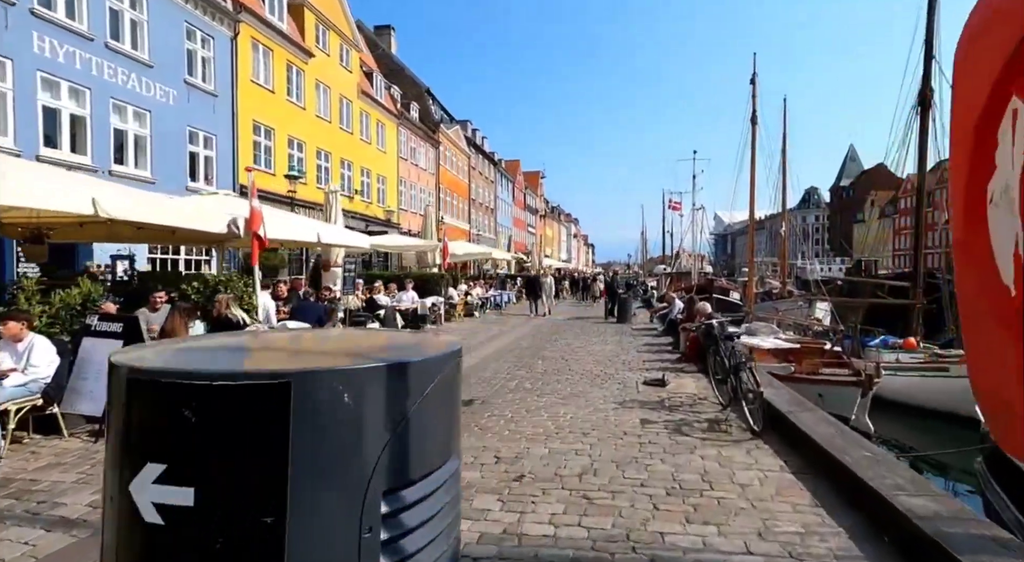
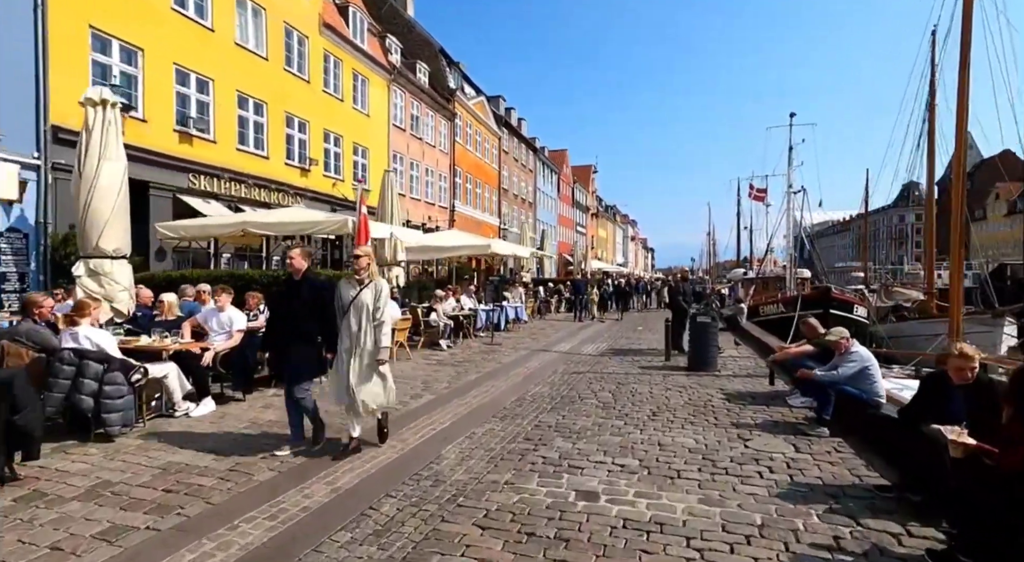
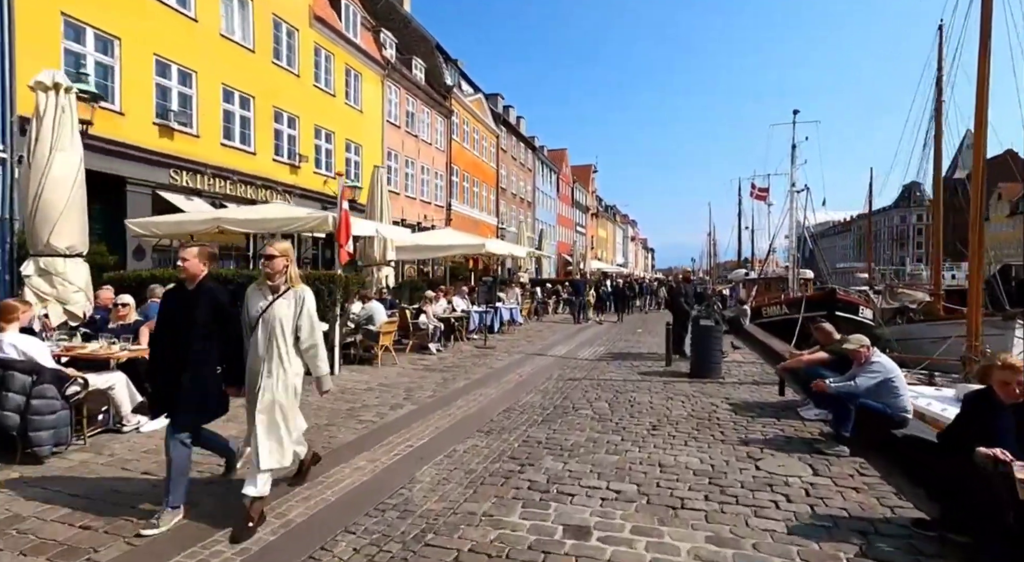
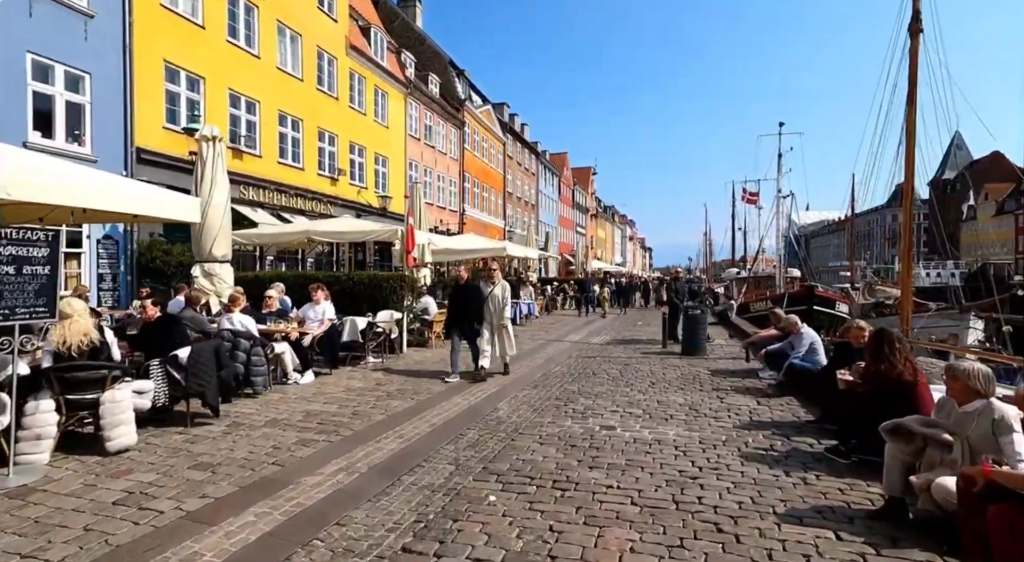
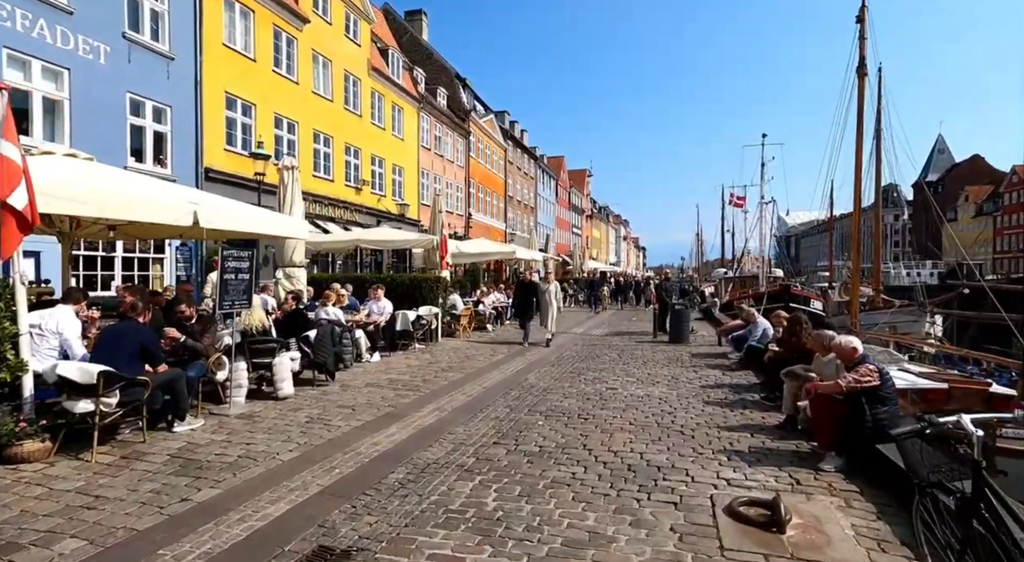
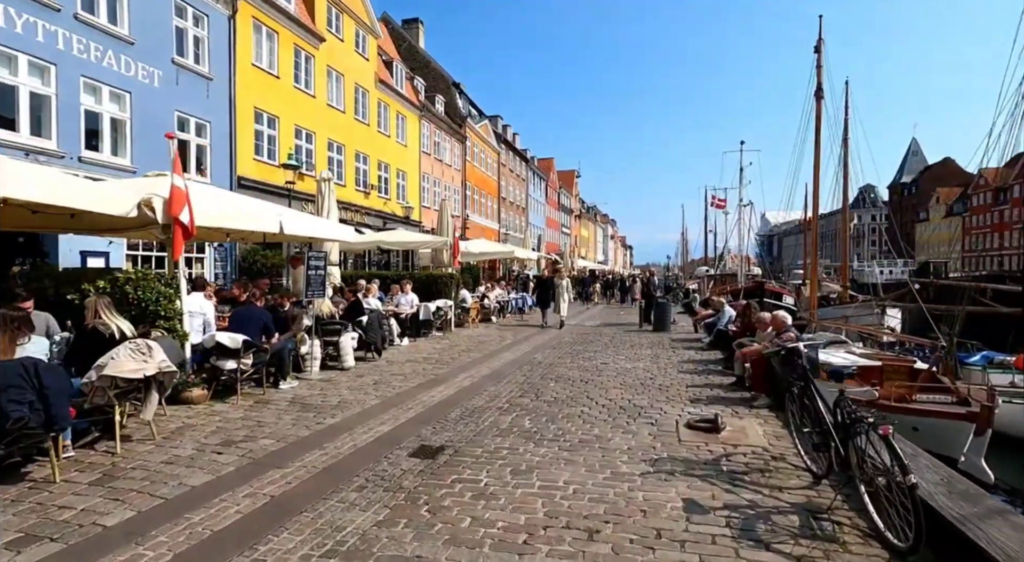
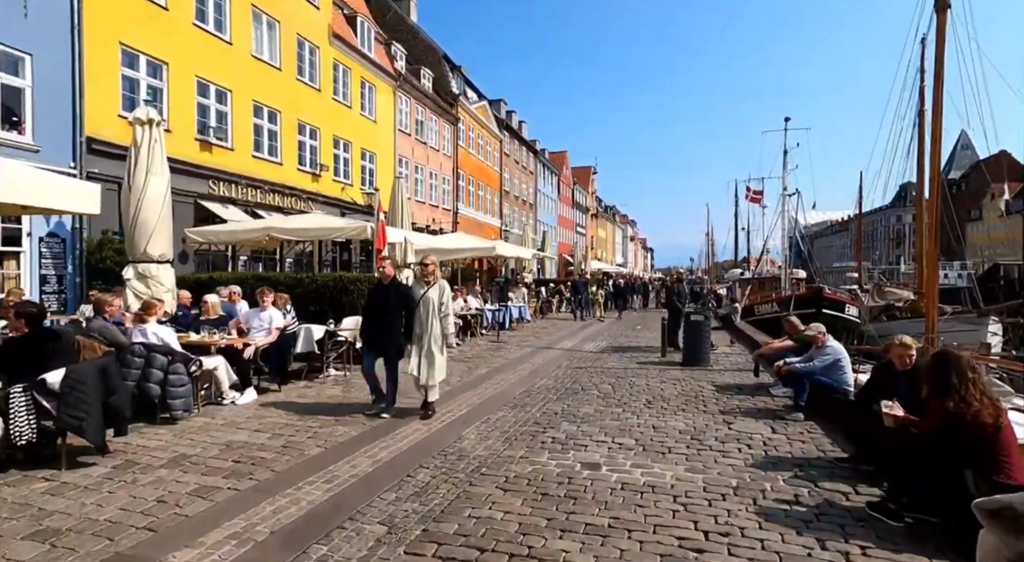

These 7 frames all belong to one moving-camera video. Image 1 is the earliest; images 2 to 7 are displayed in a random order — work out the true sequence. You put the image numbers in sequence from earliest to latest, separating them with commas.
6, 5, 4, 7, 2, 3
